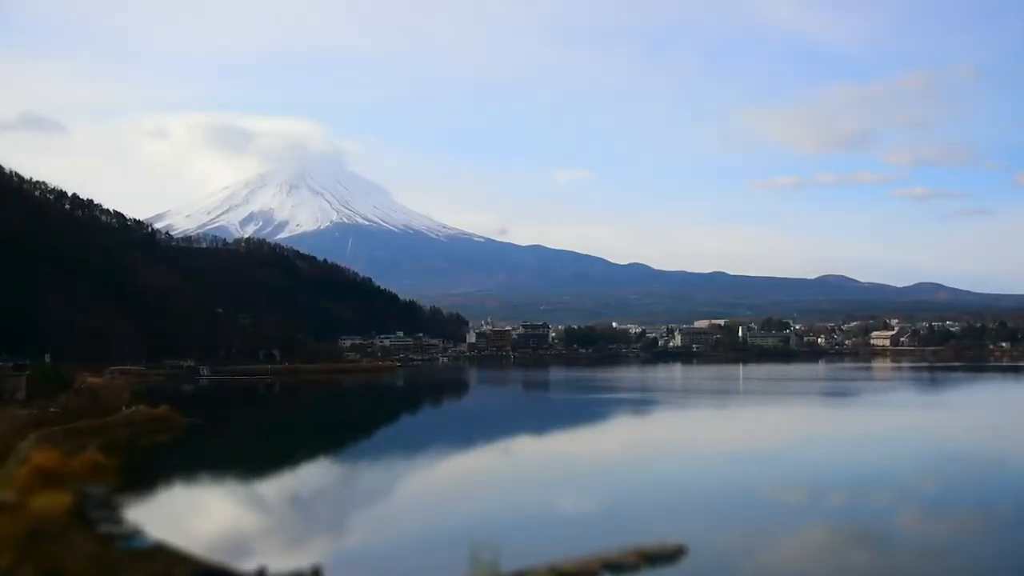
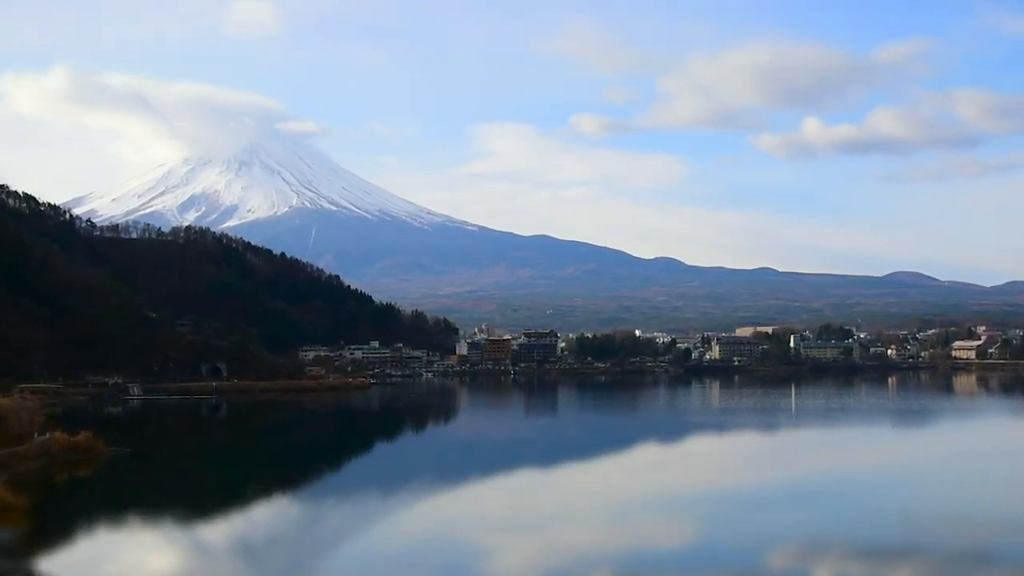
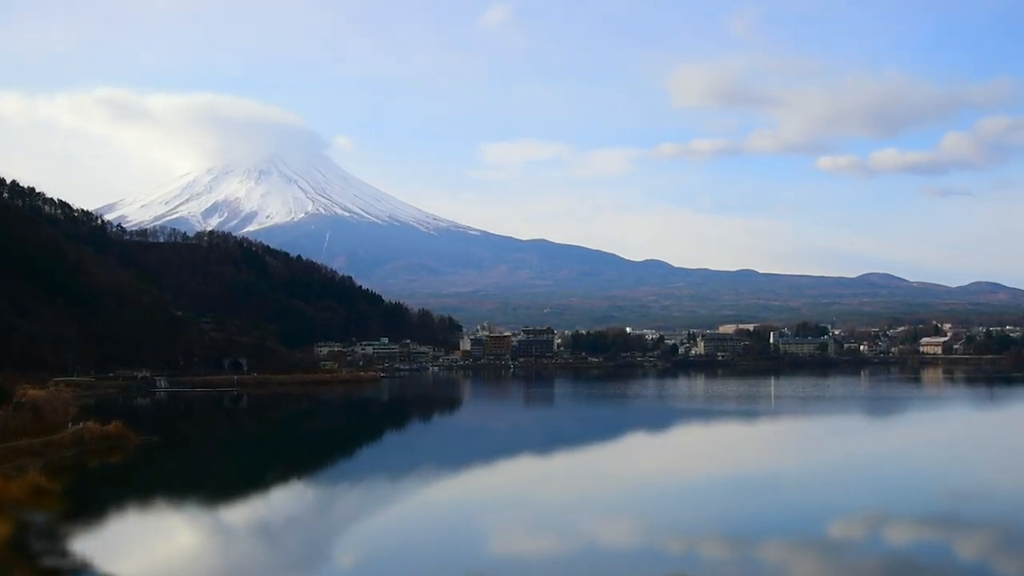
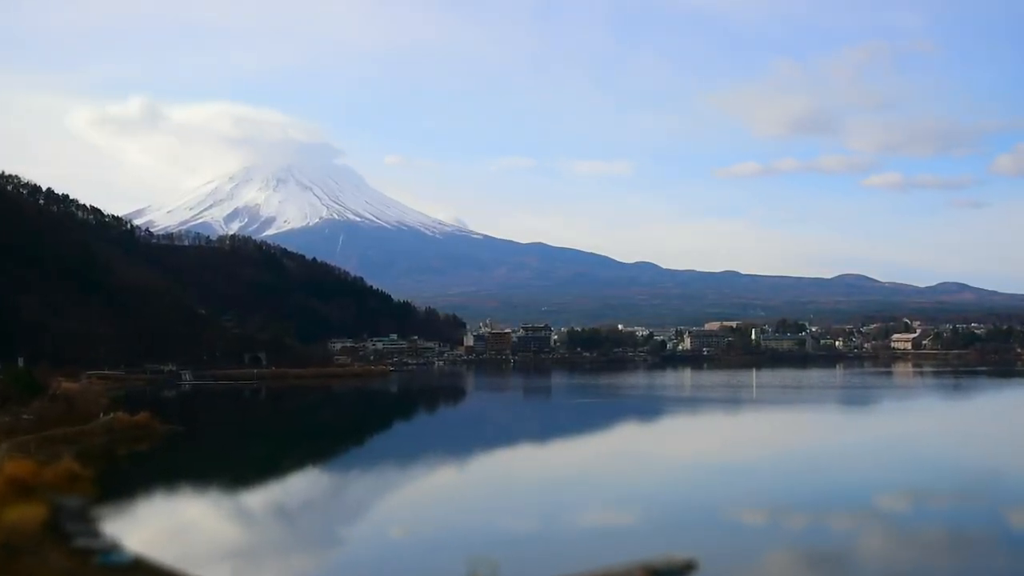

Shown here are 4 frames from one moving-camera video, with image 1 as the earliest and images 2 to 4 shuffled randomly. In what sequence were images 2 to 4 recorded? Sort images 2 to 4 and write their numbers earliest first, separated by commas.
4, 3, 2
